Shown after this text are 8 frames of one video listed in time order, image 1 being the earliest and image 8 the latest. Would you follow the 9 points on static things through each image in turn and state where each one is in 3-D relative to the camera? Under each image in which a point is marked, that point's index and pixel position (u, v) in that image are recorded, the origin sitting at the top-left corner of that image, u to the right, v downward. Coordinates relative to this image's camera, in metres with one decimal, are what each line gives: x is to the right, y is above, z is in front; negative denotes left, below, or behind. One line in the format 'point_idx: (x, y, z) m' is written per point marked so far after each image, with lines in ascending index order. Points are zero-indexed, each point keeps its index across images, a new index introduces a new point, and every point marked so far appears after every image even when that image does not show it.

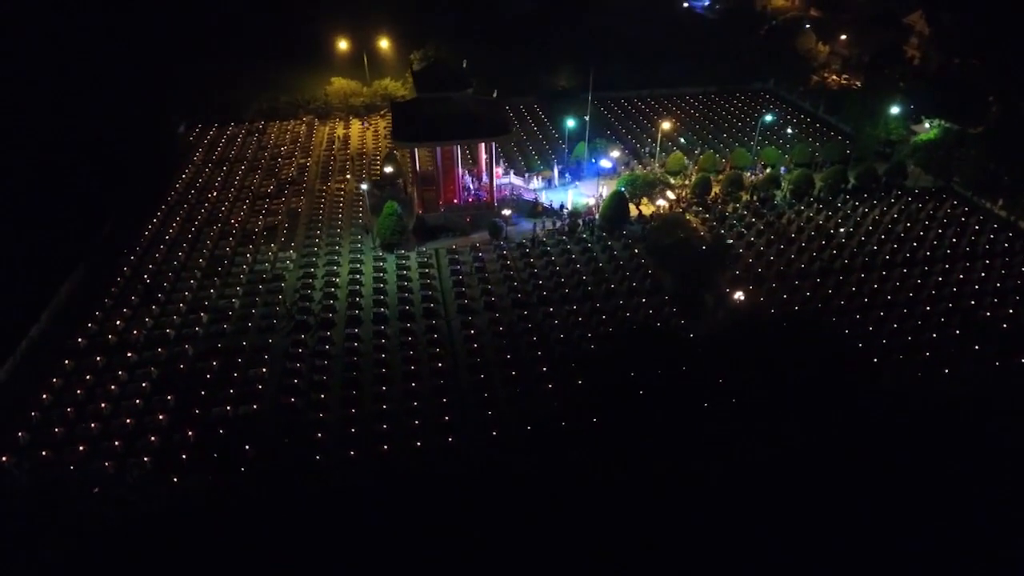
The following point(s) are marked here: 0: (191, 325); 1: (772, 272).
0: (-7.4, -0.9, +15.9) m
1: (+6.8, +0.4, +18.2) m
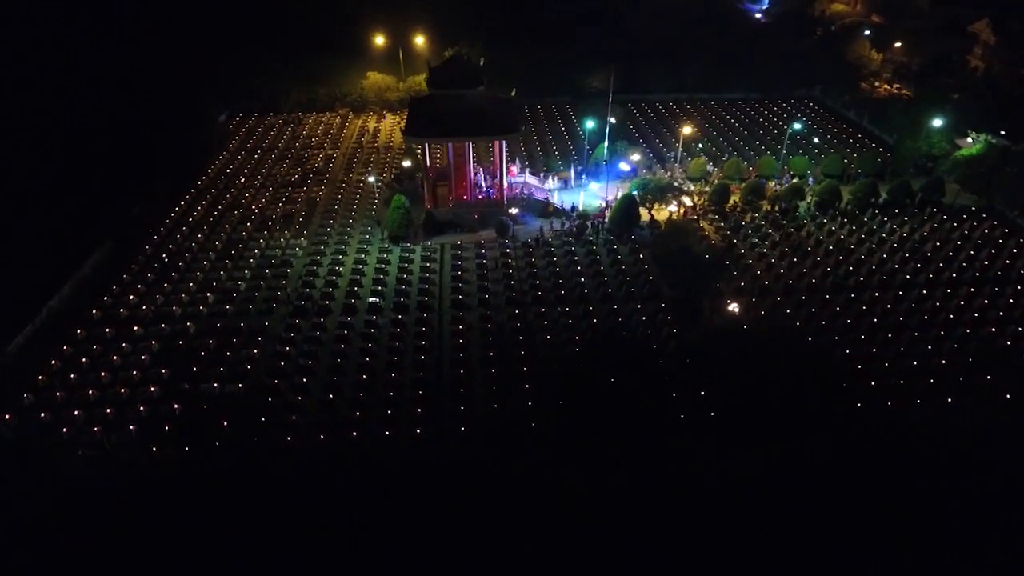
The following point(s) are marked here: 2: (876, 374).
0: (-7.6, -0.4, +16.6) m
1: (+6.8, +0.1, +17.7) m
2: (+7.8, -1.9, +14.8) m
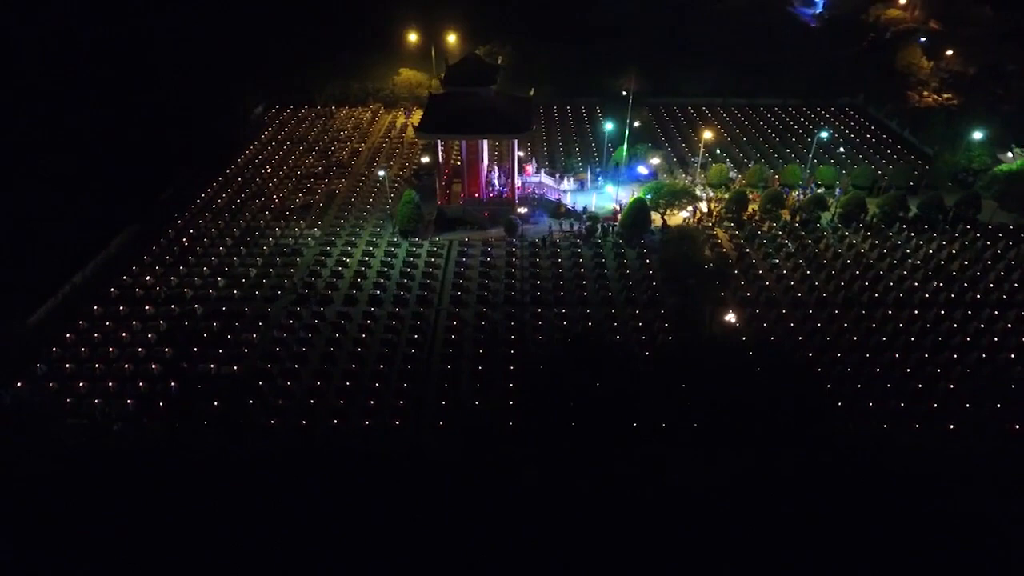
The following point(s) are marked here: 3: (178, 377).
0: (-7.6, 0.0, +17.3) m
1: (+6.8, -0.2, +17.1) m
2: (+7.5, -2.2, +14.2) m
3: (-7.1, -1.9, +14.6) m
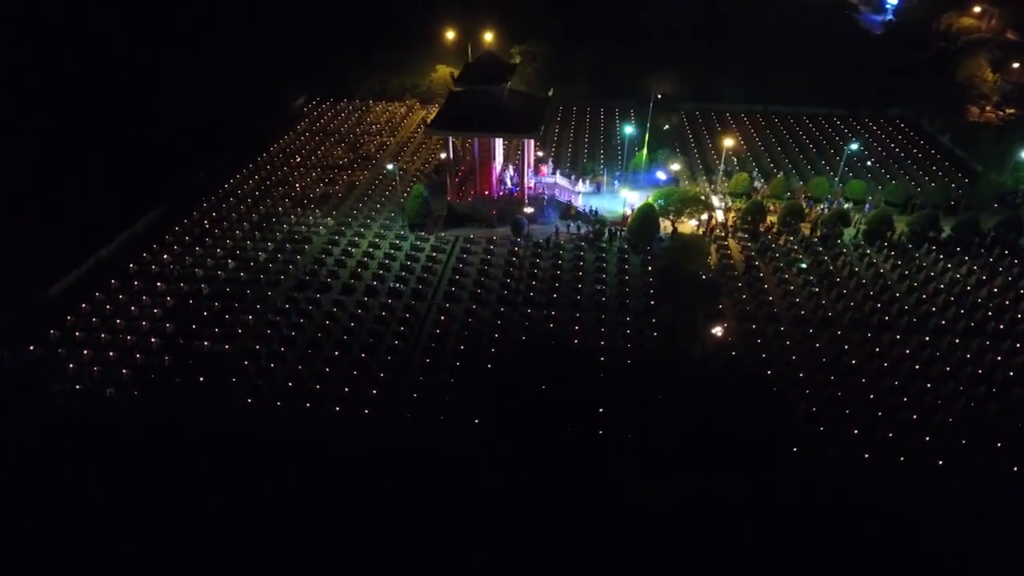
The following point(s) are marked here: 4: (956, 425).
0: (-7.7, +0.5, +18.0) m
1: (+6.6, -0.6, +16.5) m
2: (+6.9, -2.6, +13.5) m
3: (-7.5, -1.4, +15.3) m
4: (+8.6, -2.7, +13.4) m
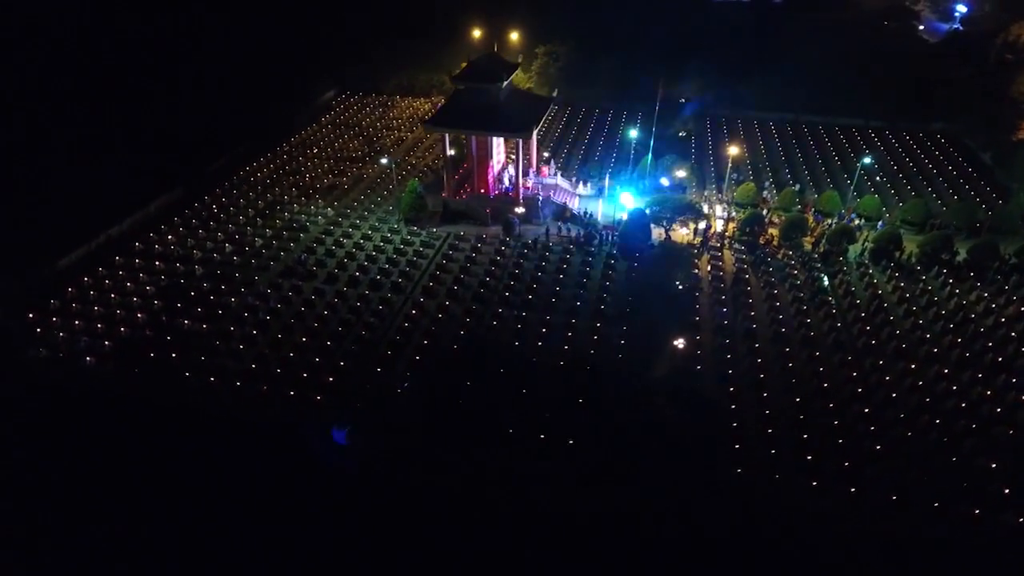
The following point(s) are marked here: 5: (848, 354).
0: (-8.1, +1.0, +18.8) m
1: (+5.9, -1.0, +15.8) m
2: (+5.8, -3.0, +12.8) m
3: (-8.3, -0.9, +16.1) m
4: (+7.4, -3.1, +12.5) m
5: (+7.3, -1.4, +15.0) m
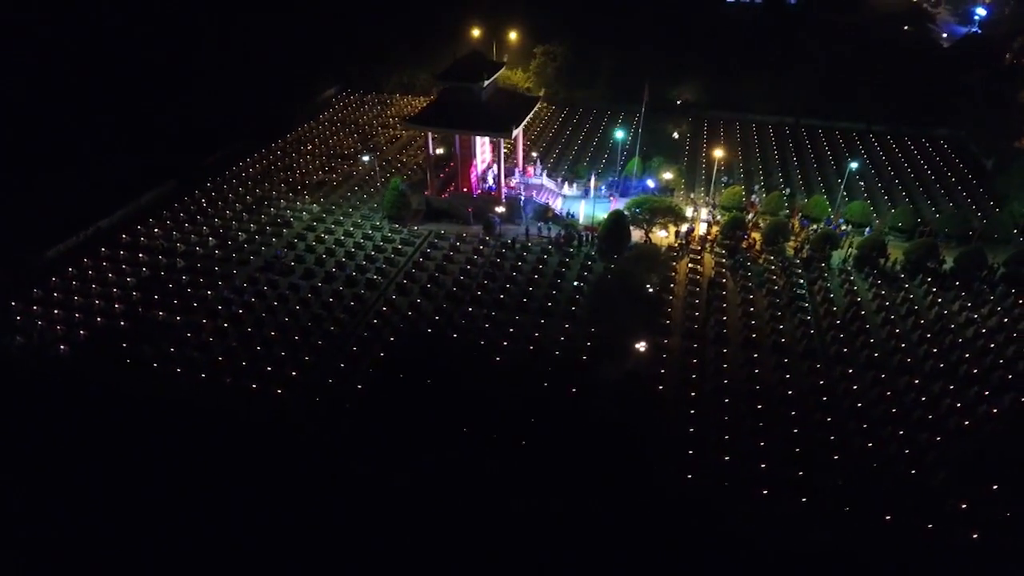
0: (-8.7, +1.2, +19.1) m
1: (+5.1, -1.1, +15.6) m
2: (+4.8, -3.1, +12.6) m
3: (-9.0, -0.7, +16.4) m
4: (+6.5, -3.3, +12.2) m
5: (+6.5, -1.6, +14.7) m
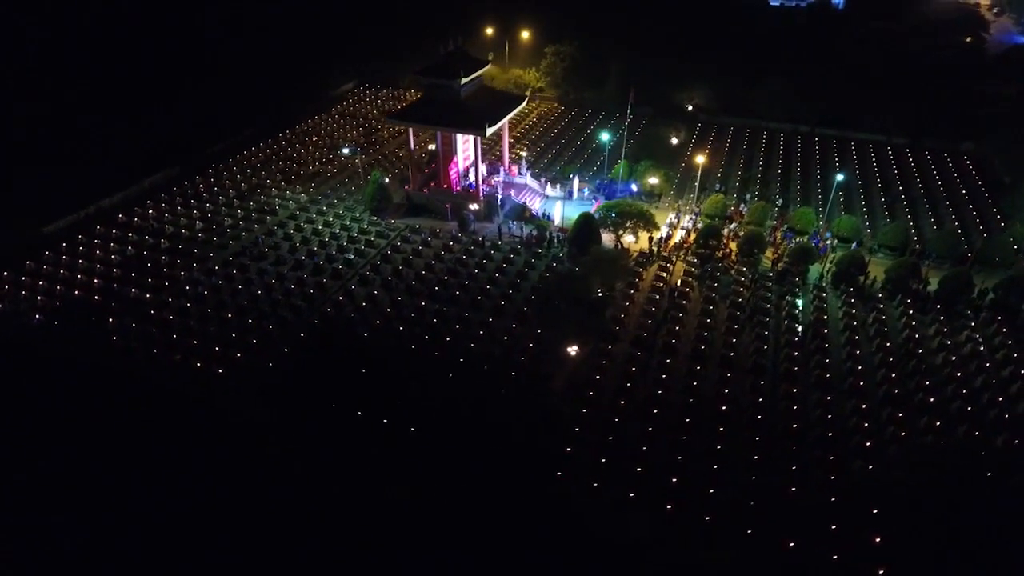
0: (-9.4, +1.7, +19.9) m
1: (+3.9, -1.3, +15.1) m
2: (+3.2, -3.3, +12.1) m
3: (-10.1, -0.1, +17.2) m
4: (+4.8, -3.5, +11.6) m
5: (+5.2, -1.9, +14.1) m
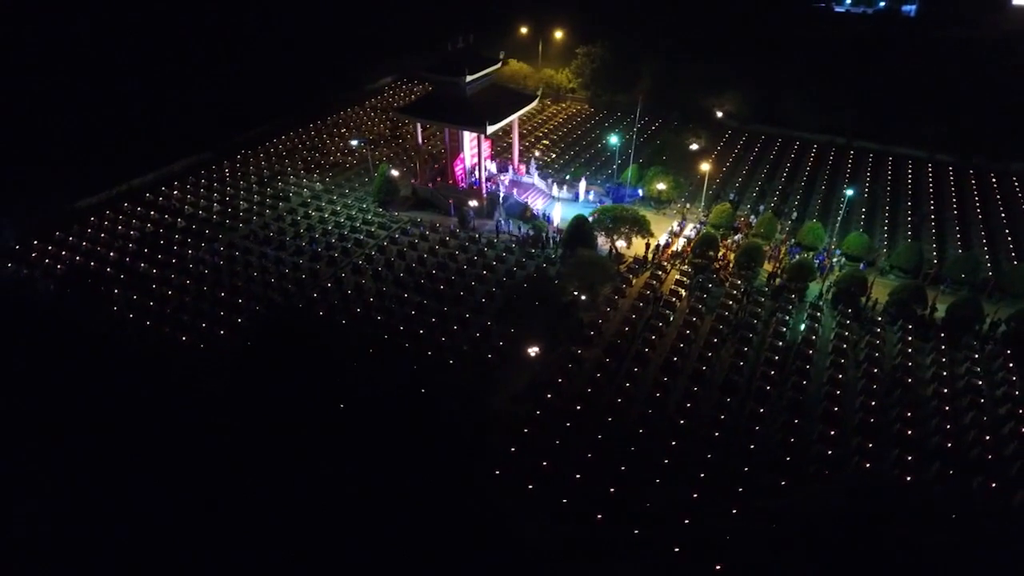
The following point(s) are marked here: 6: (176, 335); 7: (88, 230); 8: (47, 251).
0: (-9.3, +2.3, +20.7) m
1: (+3.2, -1.5, +14.6) m
2: (+2.1, -3.4, +11.8) m
3: (-10.4, +0.6, +18.2) m
4: (+3.6, -3.8, +11.1) m
5: (+4.3, -2.1, +13.5) m
6: (-7.5, -1.1, +15.6) m
7: (-12.1, +1.7, +19.7) m
8: (-12.7, +1.0, +18.8) m
